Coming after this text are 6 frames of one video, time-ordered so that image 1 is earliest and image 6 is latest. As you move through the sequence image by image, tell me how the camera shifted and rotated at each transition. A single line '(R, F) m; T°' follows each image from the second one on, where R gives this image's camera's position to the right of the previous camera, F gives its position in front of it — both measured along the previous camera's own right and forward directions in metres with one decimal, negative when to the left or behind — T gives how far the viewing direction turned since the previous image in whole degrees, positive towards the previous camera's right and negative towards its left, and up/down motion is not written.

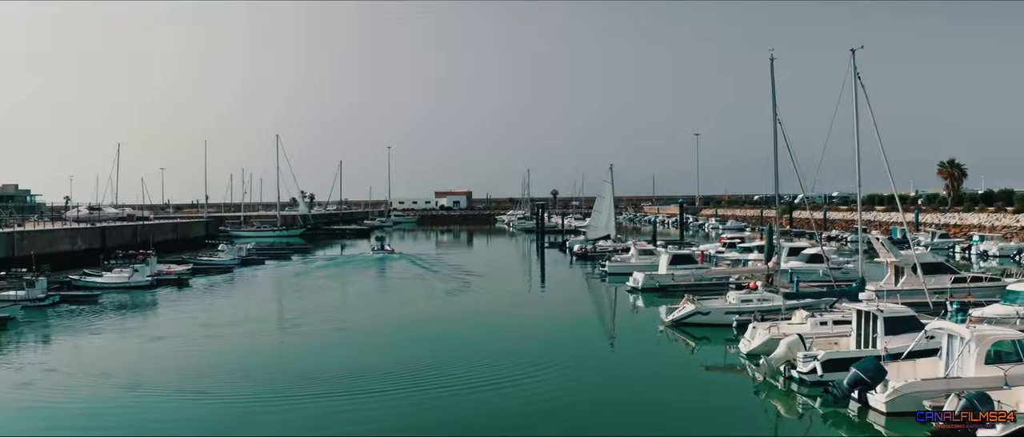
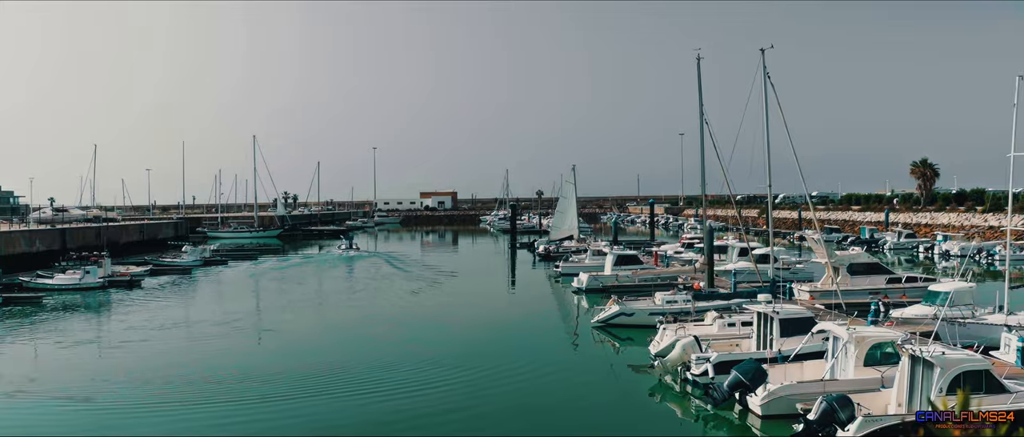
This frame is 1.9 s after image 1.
(+2.5, +0.1) m; 0°
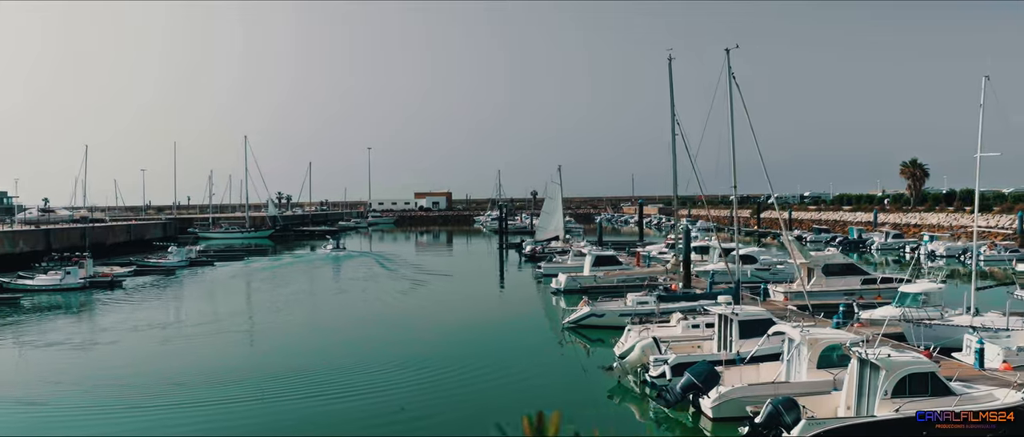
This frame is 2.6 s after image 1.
(+1.0, +0.1) m; 0°
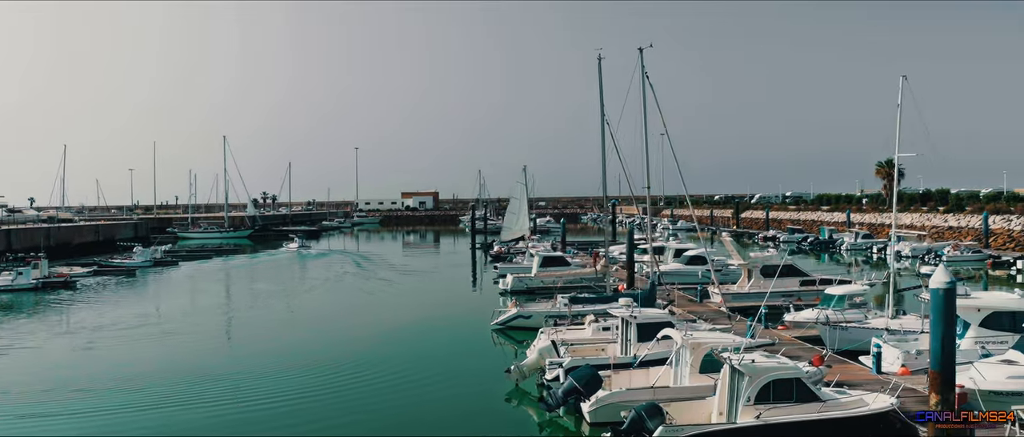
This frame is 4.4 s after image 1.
(+2.4, +0.2) m; 0°
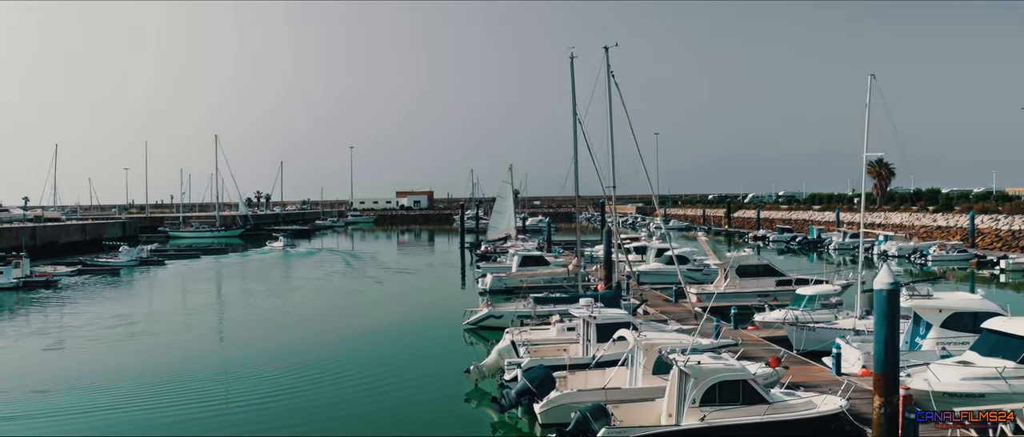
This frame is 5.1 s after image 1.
(+0.9, +0.1) m; 0°
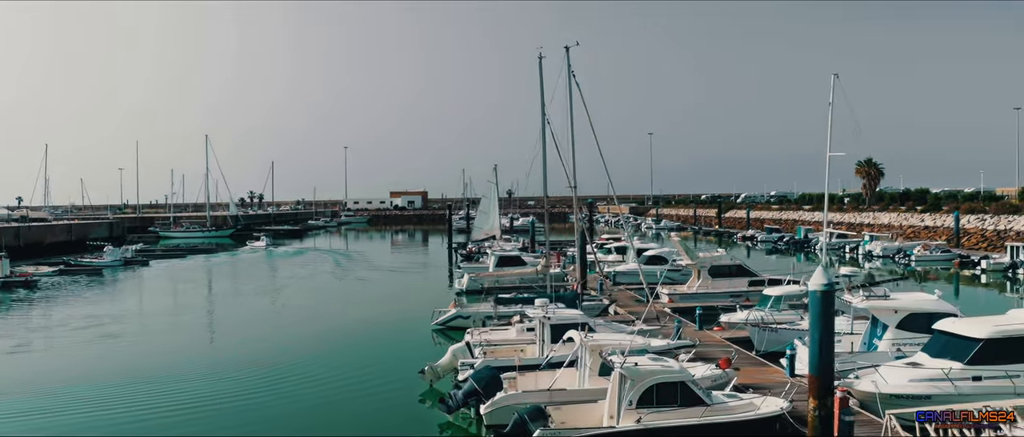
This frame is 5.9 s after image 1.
(+1.0, +0.1) m; 0°
